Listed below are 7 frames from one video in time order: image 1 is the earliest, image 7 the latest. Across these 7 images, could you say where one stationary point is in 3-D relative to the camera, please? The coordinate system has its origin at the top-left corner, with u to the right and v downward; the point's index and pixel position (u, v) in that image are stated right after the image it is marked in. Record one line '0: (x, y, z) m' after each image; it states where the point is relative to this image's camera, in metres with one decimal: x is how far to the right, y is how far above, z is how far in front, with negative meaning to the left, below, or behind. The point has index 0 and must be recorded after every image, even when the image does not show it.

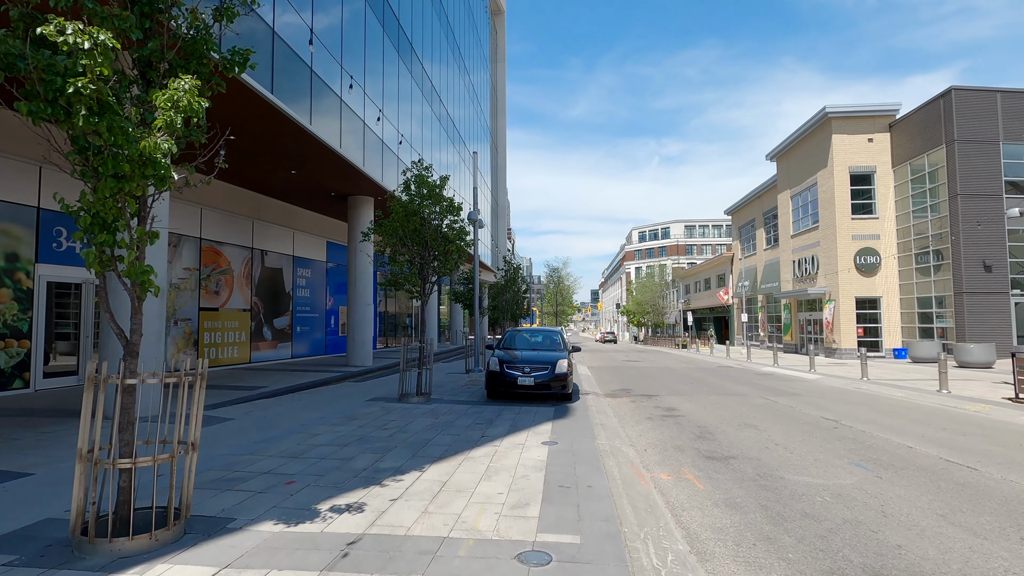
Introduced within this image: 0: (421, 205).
0: (-2.0, +1.9, +11.9) m
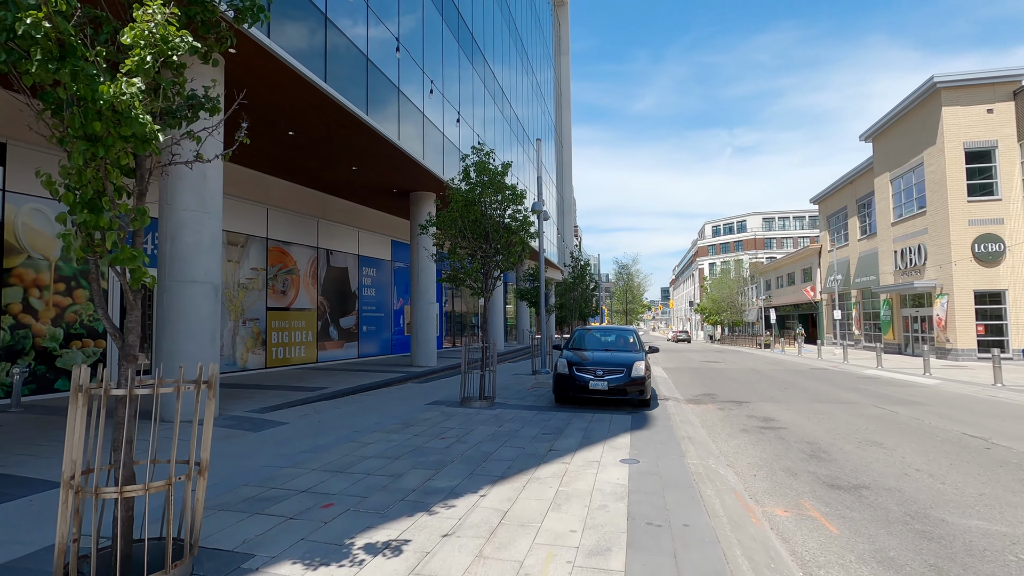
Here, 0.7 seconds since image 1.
0: (-0.6, +1.9, +11.0) m
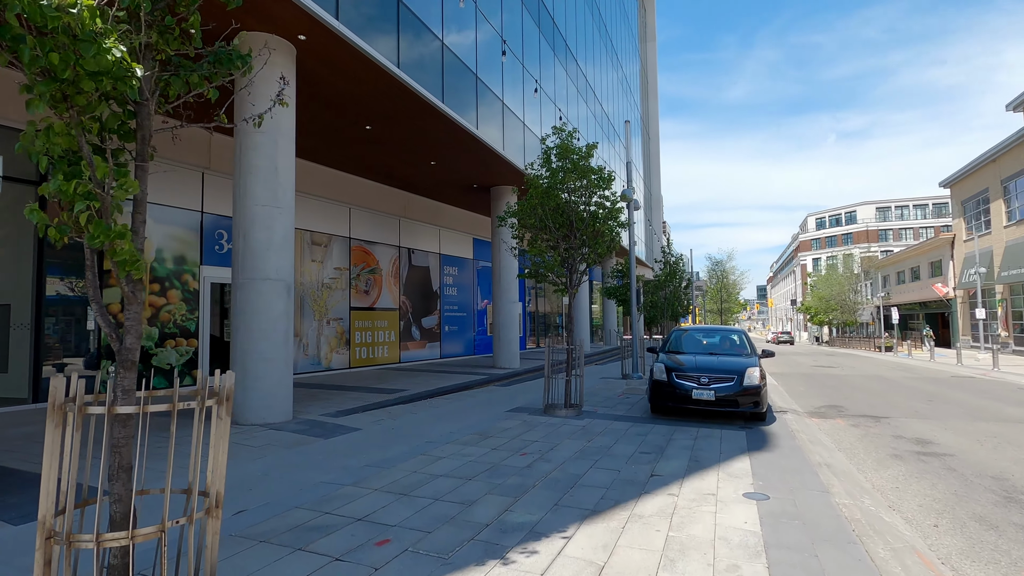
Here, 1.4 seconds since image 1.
0: (+1.0, +2.0, +9.9) m
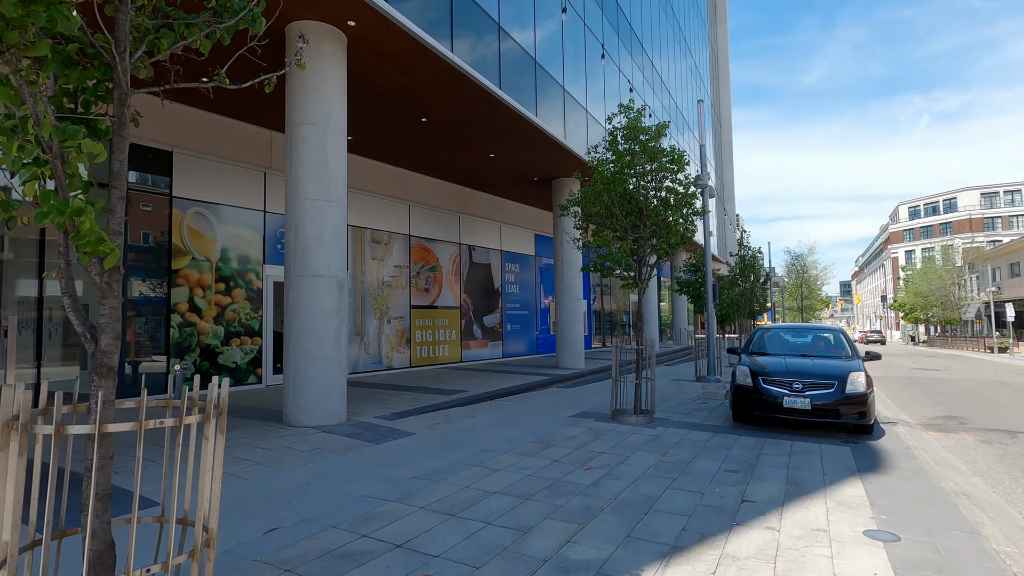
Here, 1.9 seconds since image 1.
0: (+2.1, +2.1, +9.0) m
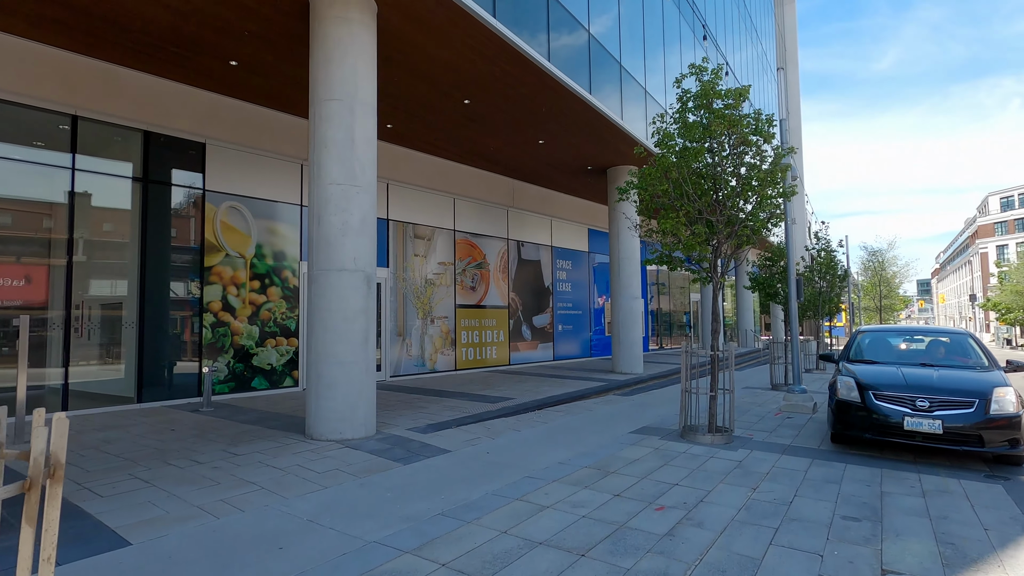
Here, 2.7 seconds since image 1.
0: (+2.8, +2.2, +7.6) m
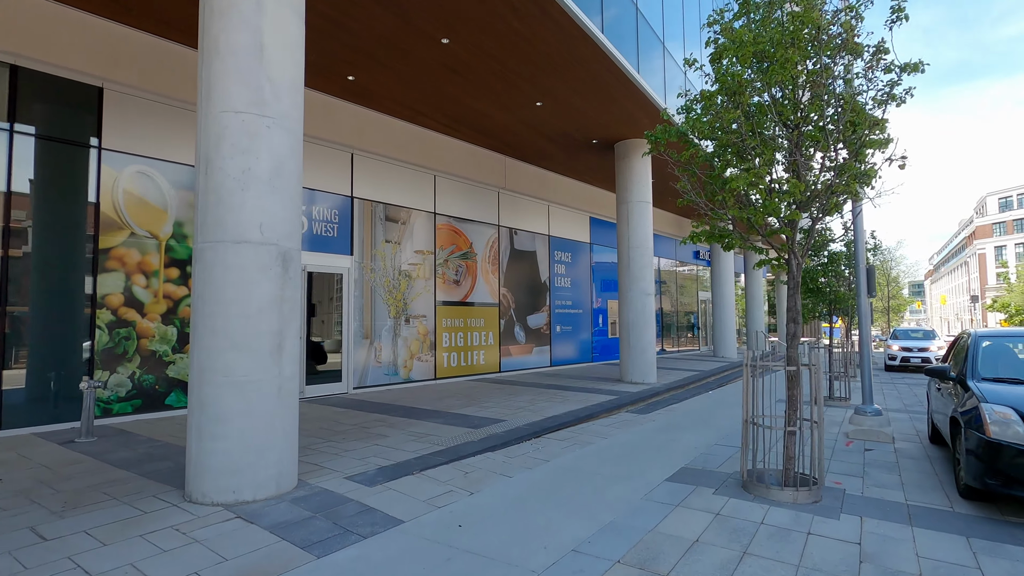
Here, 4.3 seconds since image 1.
0: (+2.7, +2.3, +5.2) m
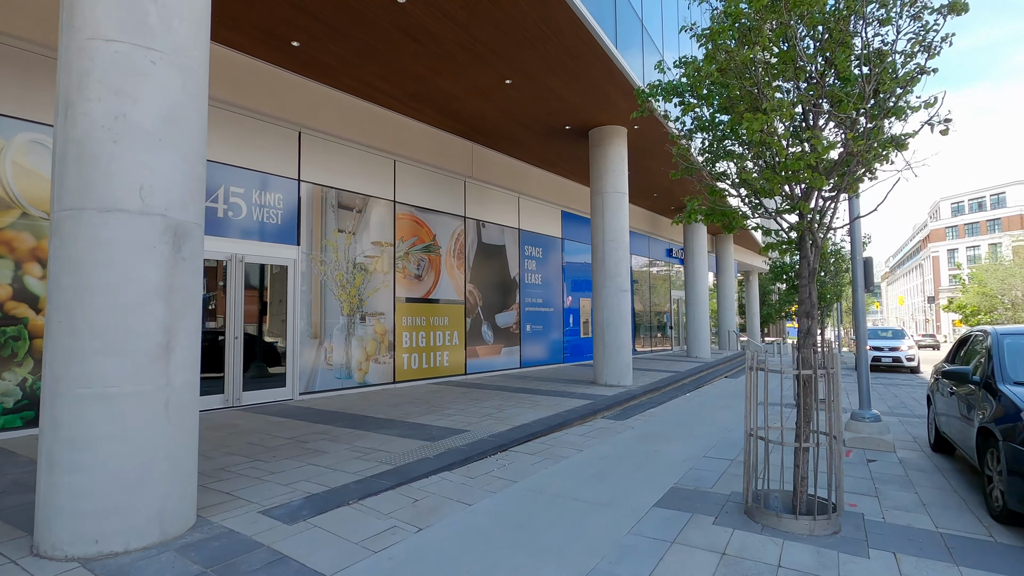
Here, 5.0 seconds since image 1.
0: (+2.4, +2.4, +4.4) m
